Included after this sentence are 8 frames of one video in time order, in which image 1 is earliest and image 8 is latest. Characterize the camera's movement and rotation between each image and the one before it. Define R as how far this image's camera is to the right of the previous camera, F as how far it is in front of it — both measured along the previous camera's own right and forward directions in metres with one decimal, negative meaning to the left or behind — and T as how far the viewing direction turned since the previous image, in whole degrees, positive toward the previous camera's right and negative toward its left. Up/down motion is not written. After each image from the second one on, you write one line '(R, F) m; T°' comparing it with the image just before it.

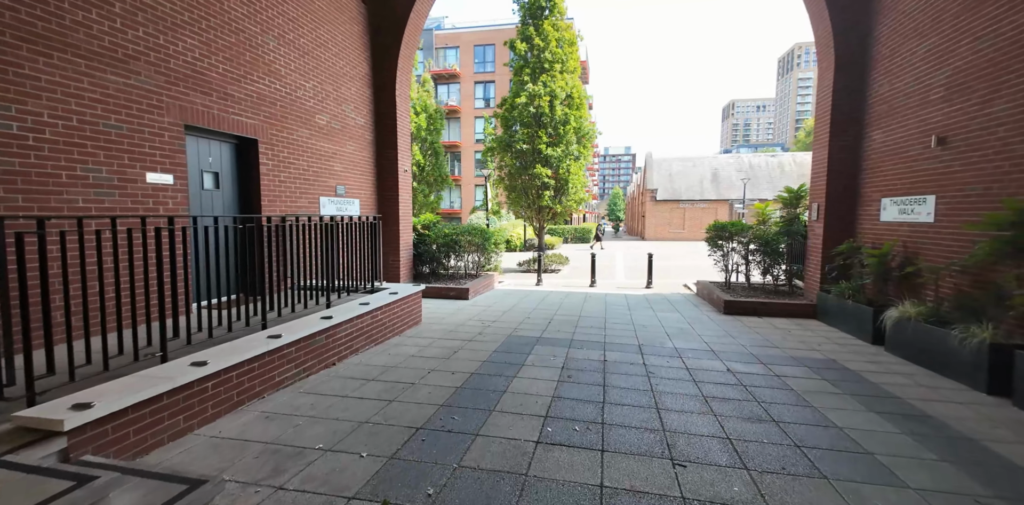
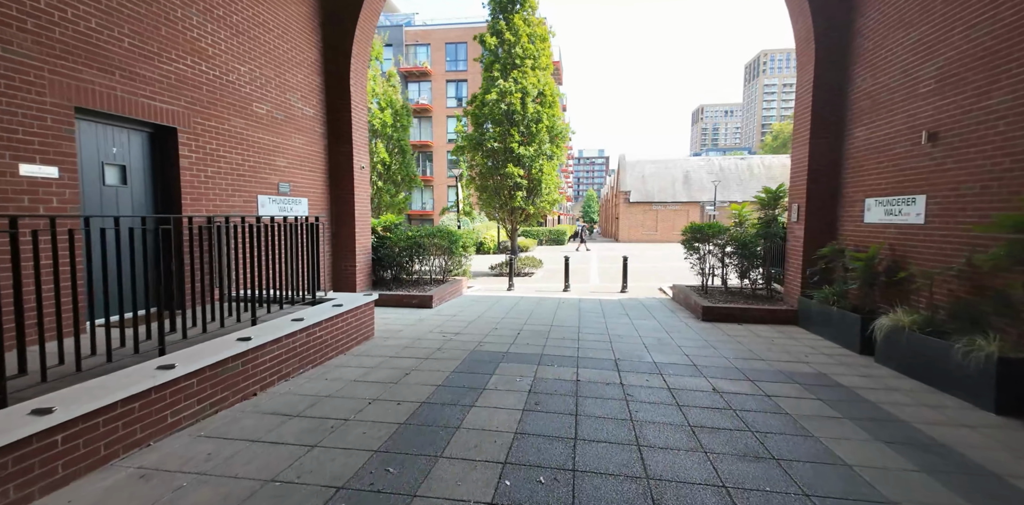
(+0.2, +0.6) m; +3°
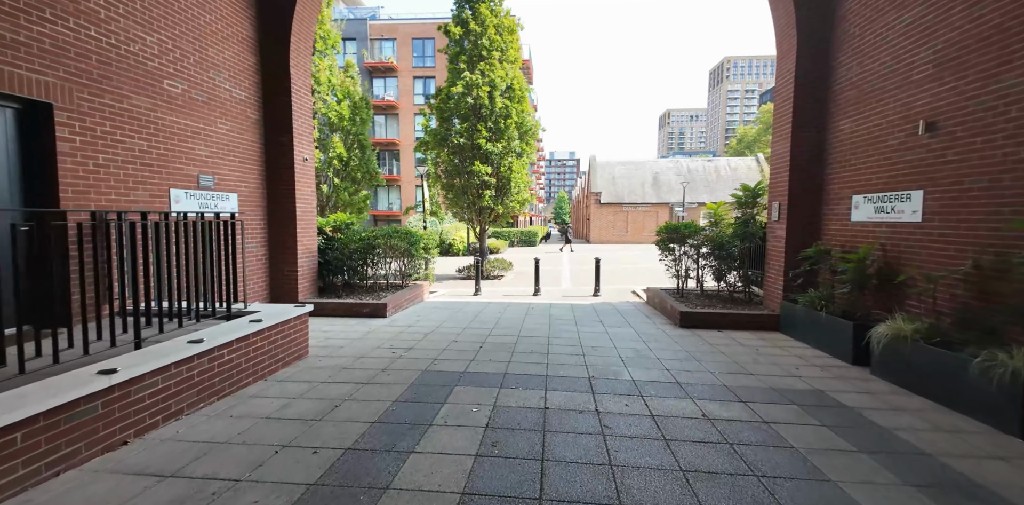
(+0.2, +0.7) m; +4°
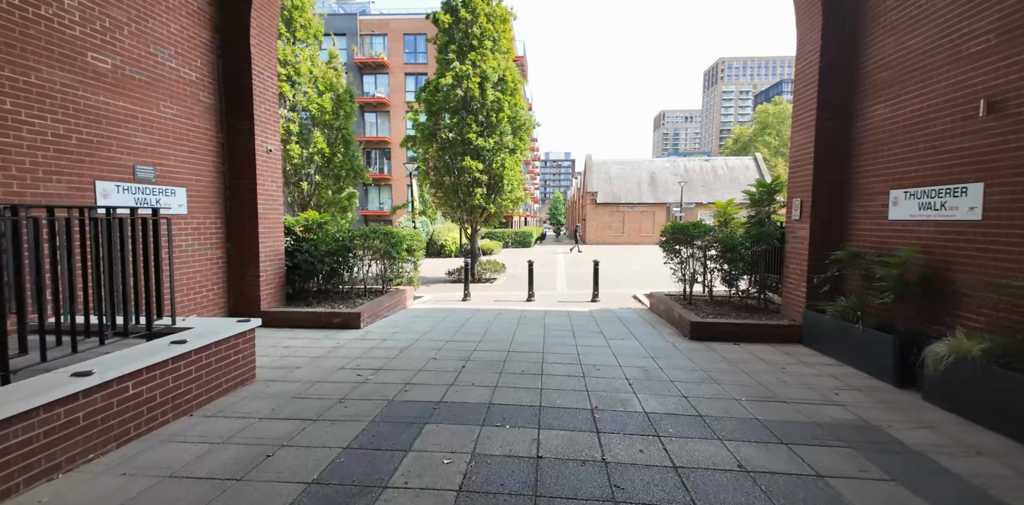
(+0.1, +0.8) m; +1°
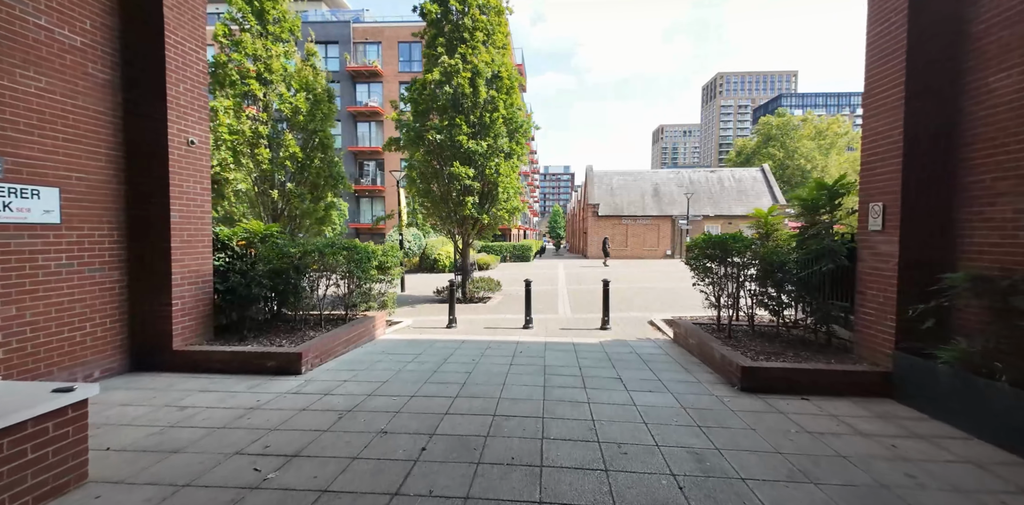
(+0.1, +1.5) m; 0°
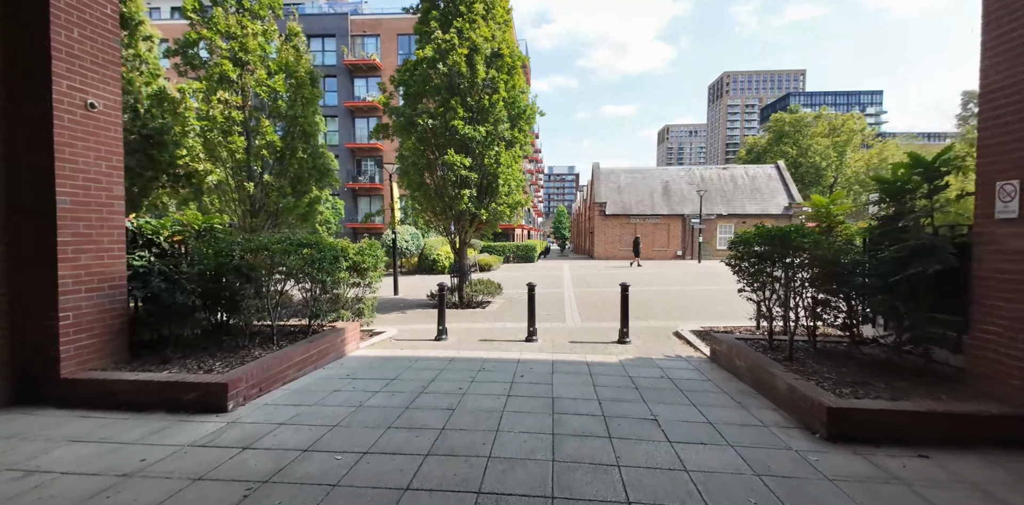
(+0.1, +1.2) m; -1°
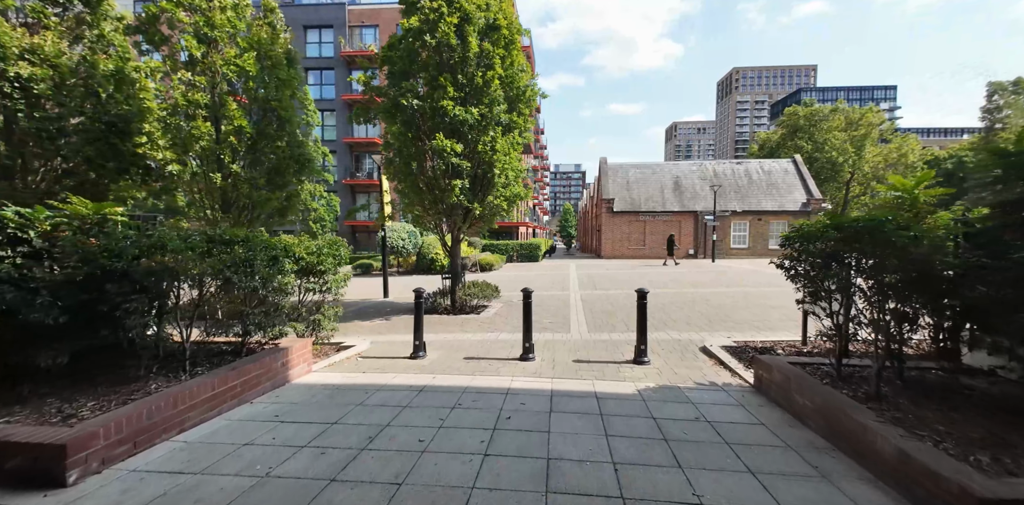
(+0.2, +1.2) m; -1°
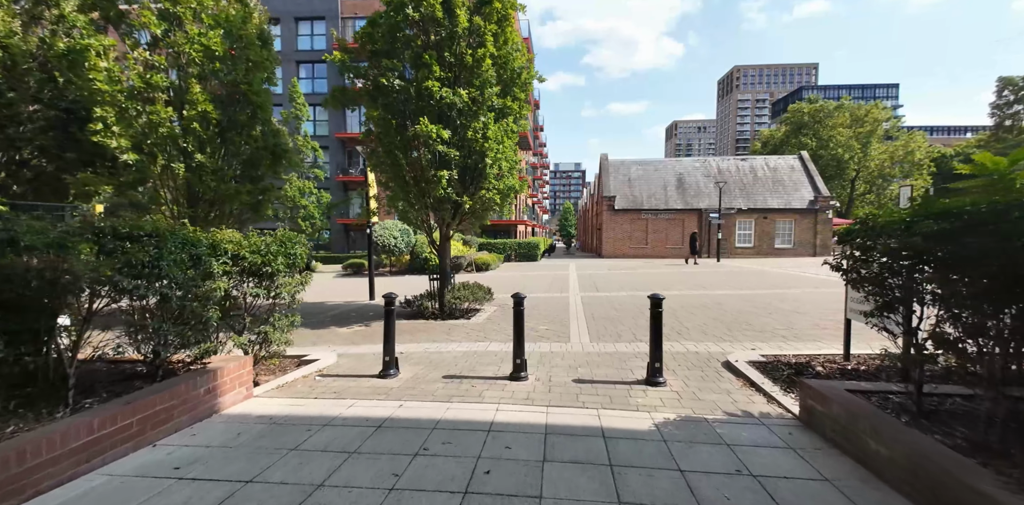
(+0.1, +0.9) m; 0°
